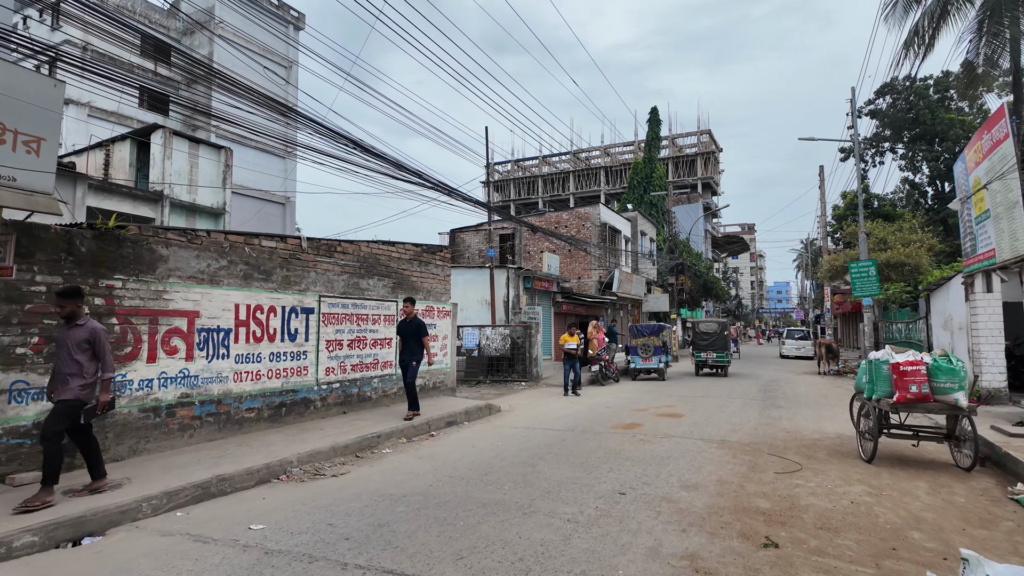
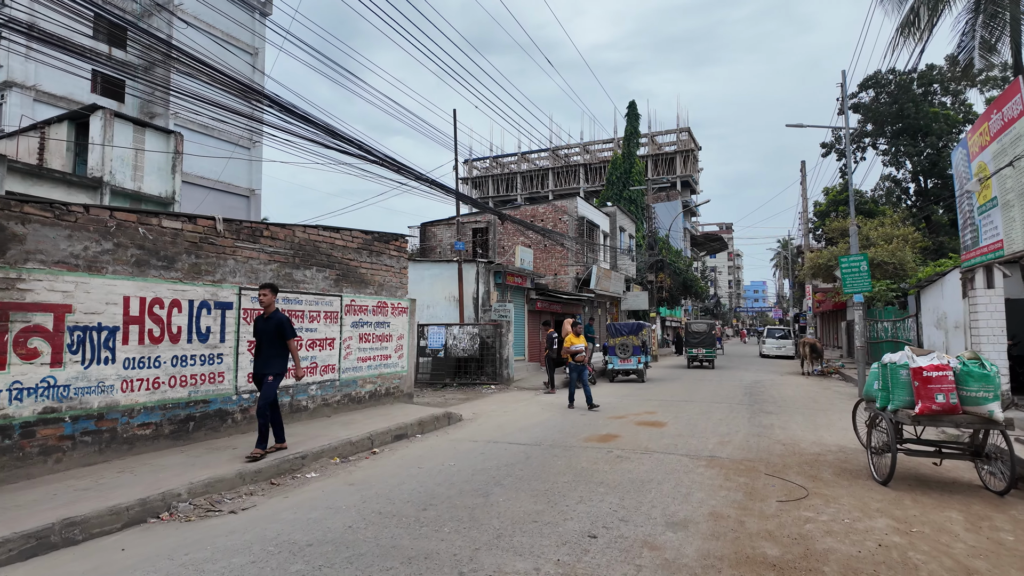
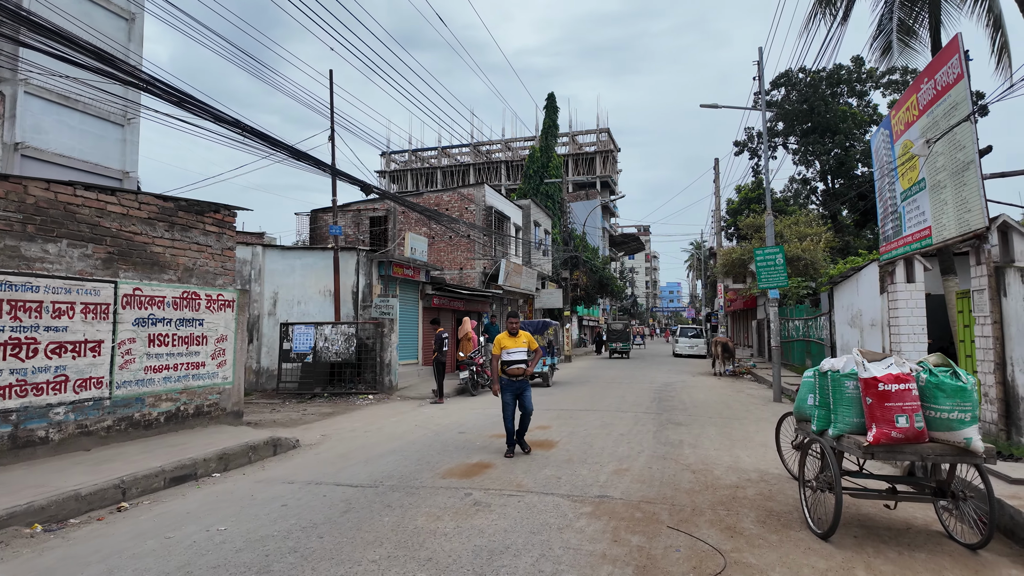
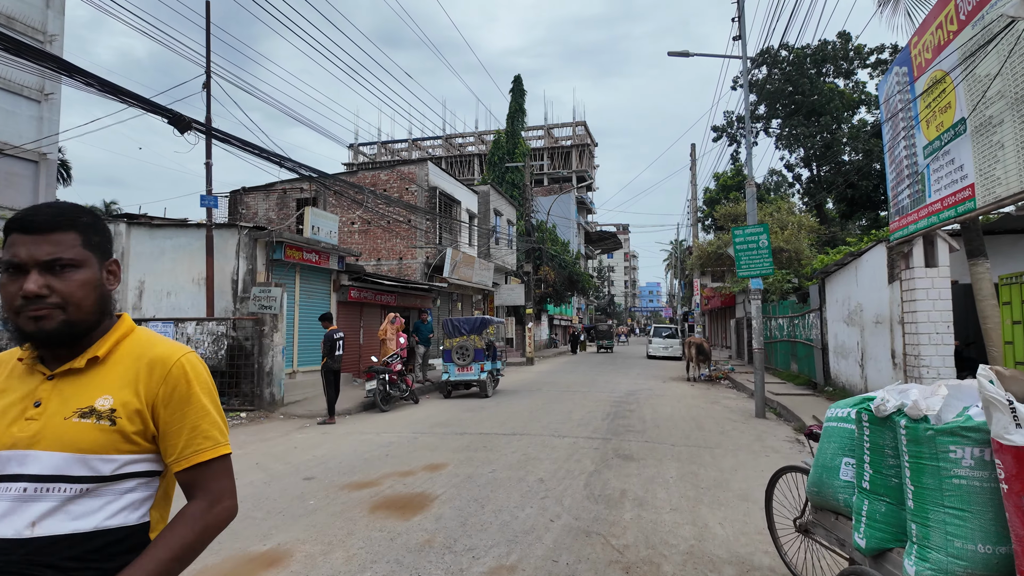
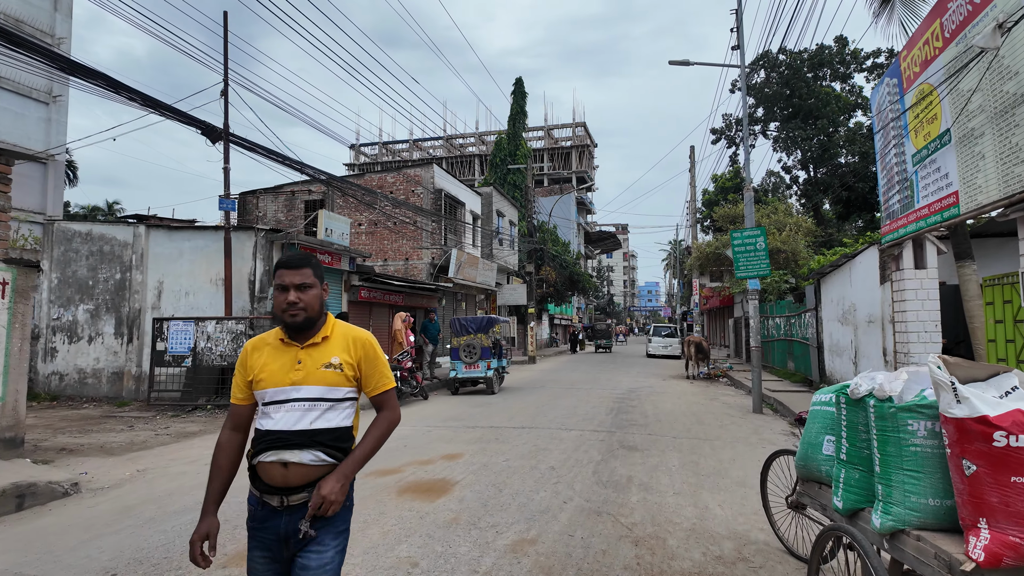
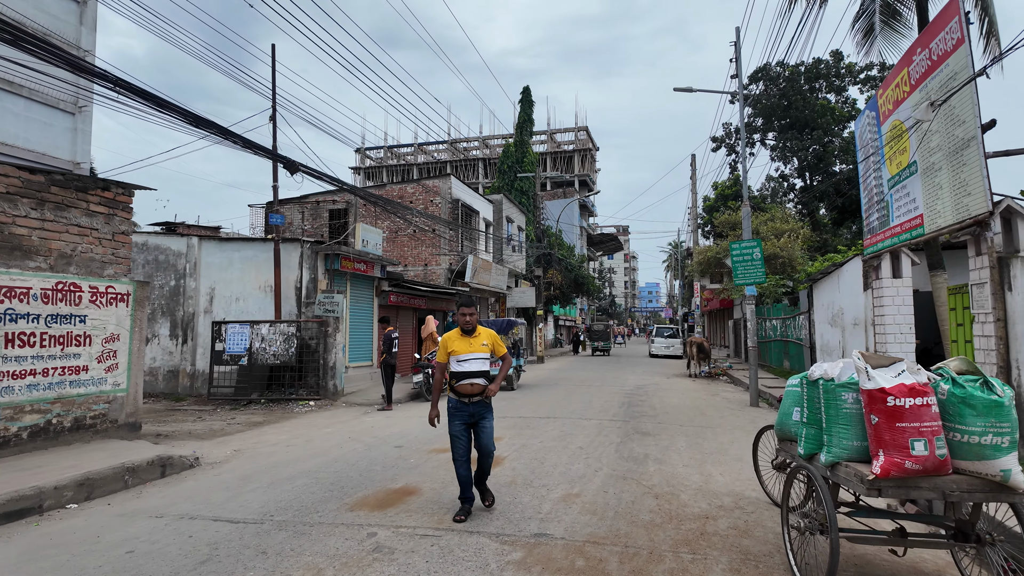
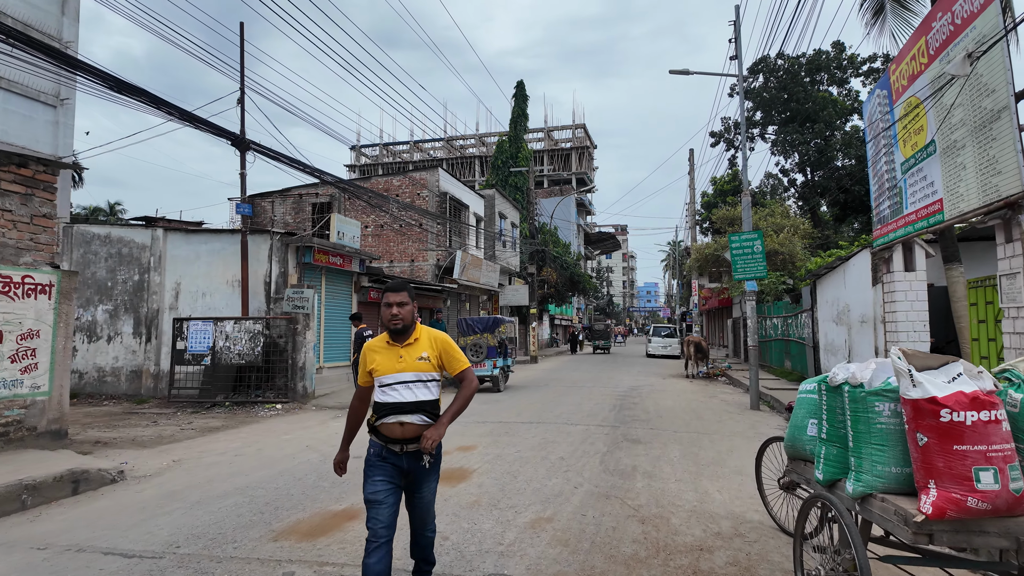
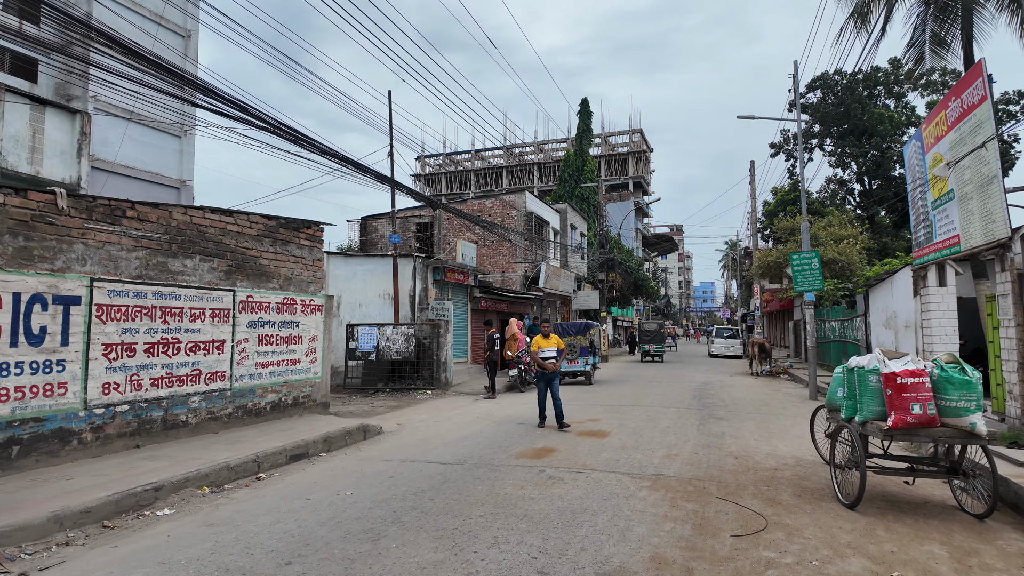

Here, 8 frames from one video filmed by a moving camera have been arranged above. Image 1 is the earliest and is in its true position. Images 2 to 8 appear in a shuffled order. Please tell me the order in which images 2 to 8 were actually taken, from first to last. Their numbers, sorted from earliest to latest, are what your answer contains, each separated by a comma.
2, 8, 3, 6, 7, 5, 4
